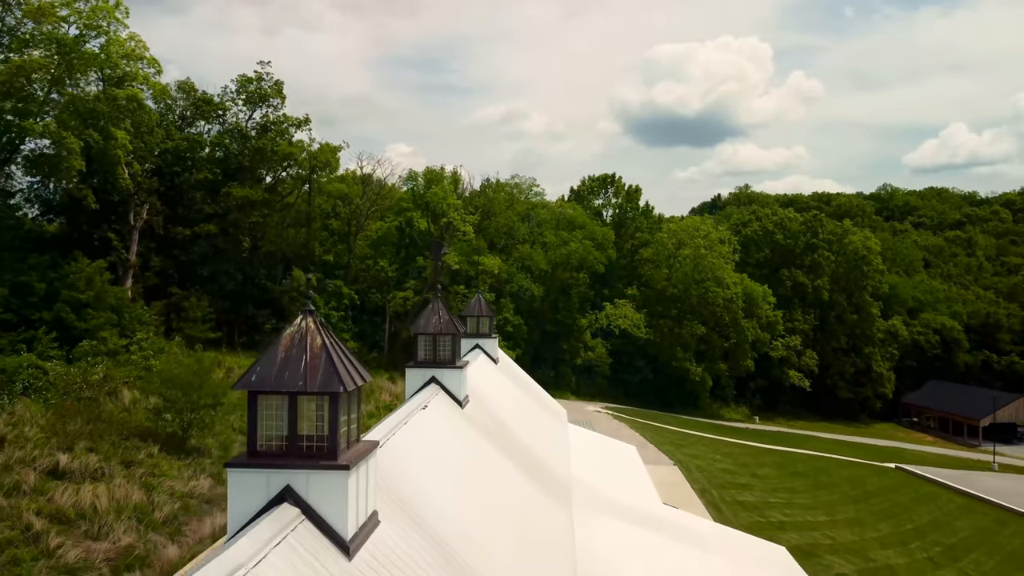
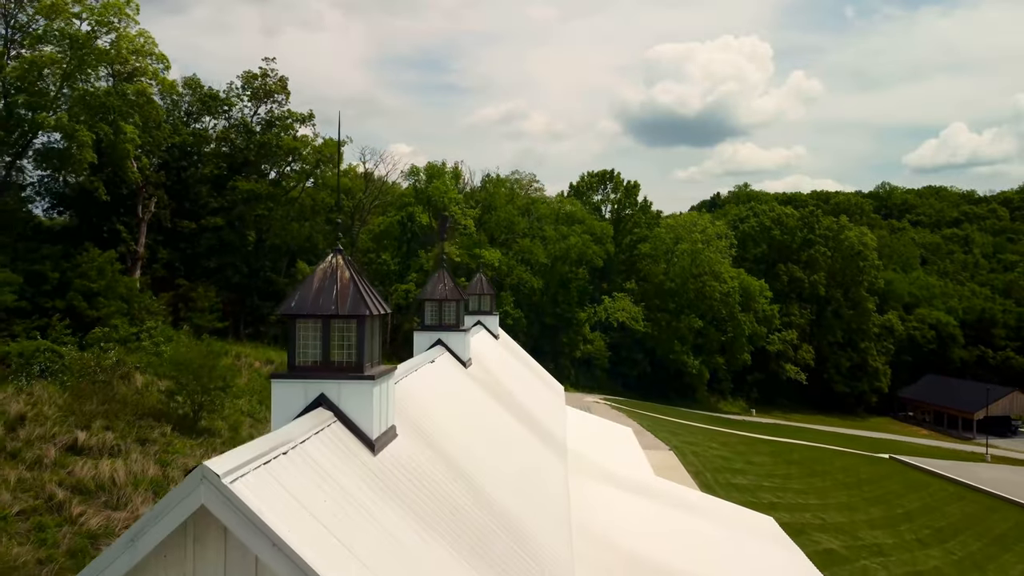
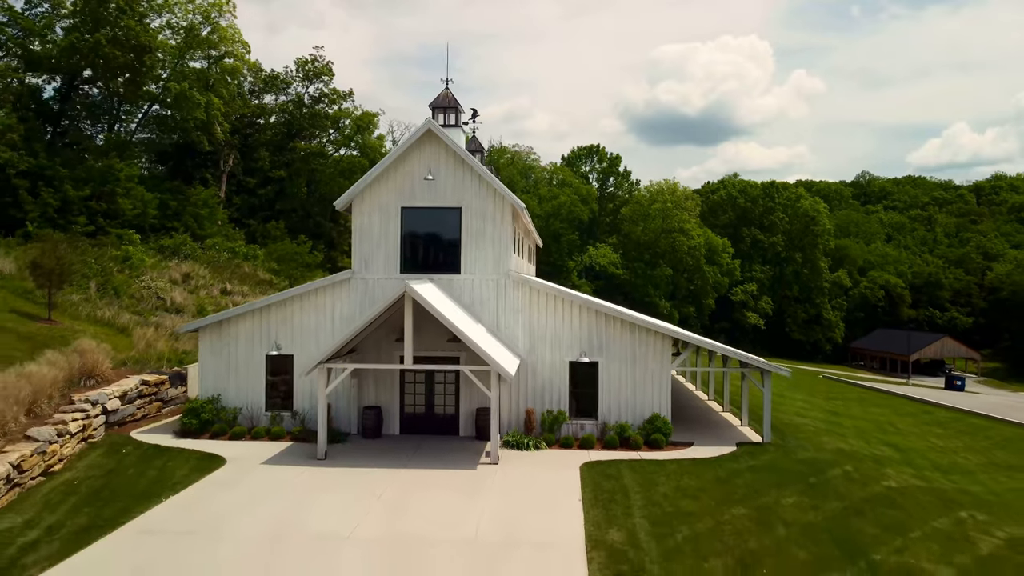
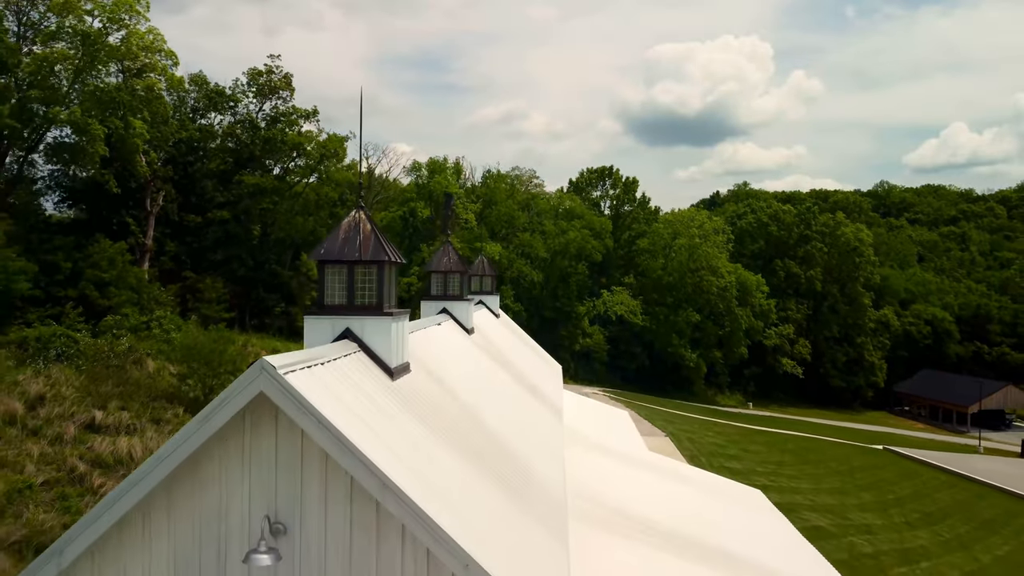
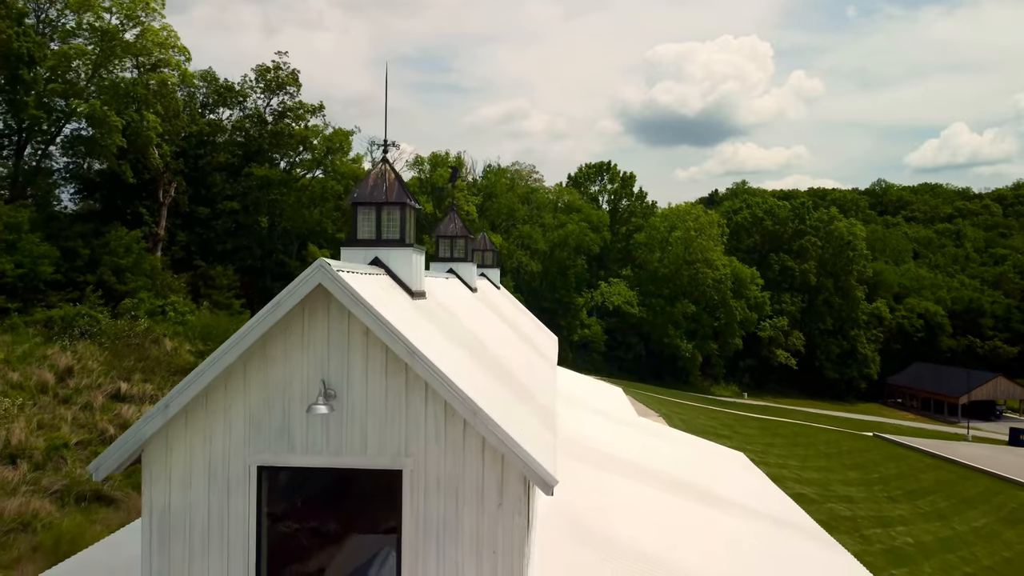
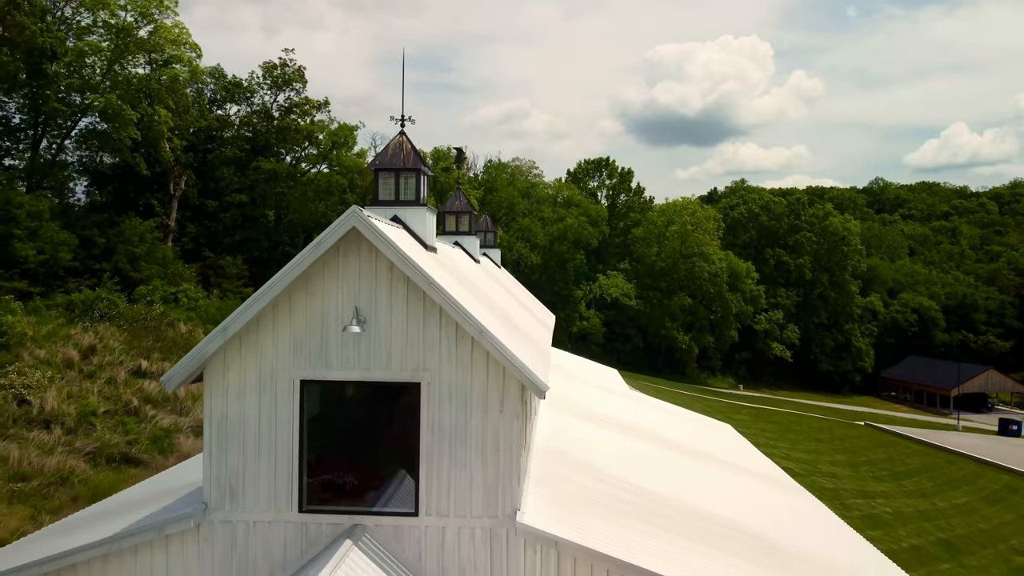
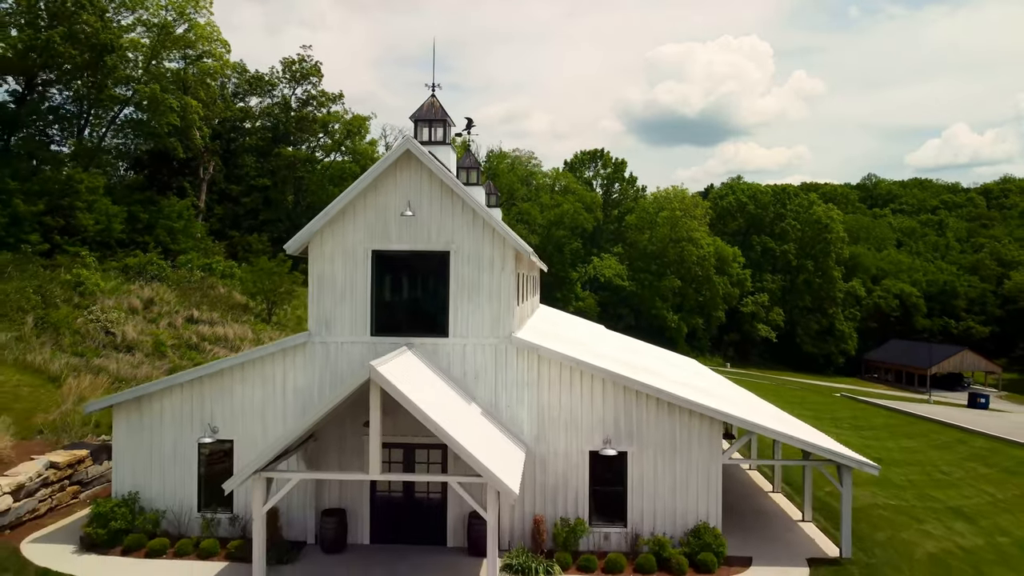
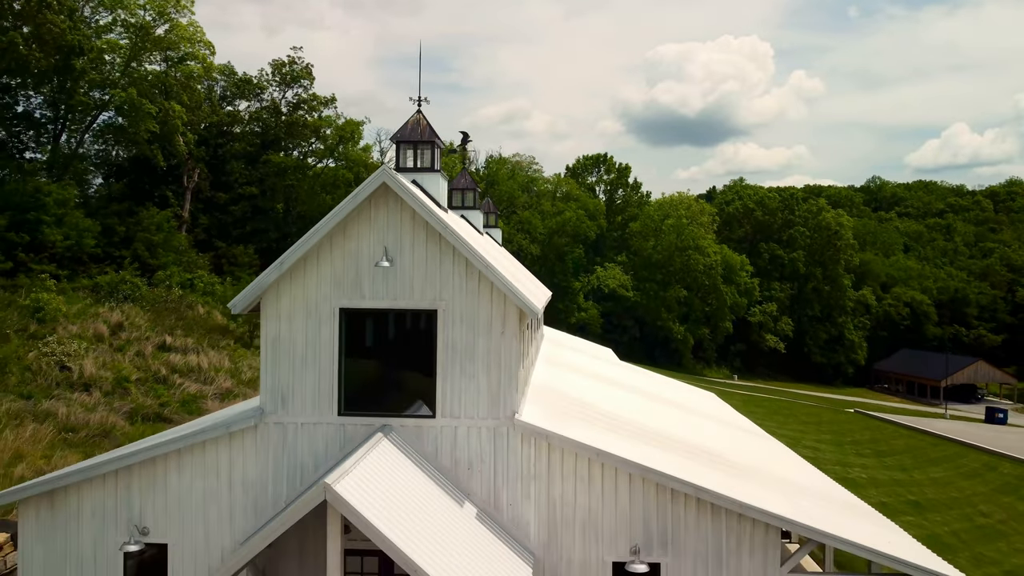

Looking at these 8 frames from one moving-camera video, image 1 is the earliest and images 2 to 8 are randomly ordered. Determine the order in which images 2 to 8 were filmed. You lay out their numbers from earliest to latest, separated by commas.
2, 4, 5, 6, 8, 7, 3
